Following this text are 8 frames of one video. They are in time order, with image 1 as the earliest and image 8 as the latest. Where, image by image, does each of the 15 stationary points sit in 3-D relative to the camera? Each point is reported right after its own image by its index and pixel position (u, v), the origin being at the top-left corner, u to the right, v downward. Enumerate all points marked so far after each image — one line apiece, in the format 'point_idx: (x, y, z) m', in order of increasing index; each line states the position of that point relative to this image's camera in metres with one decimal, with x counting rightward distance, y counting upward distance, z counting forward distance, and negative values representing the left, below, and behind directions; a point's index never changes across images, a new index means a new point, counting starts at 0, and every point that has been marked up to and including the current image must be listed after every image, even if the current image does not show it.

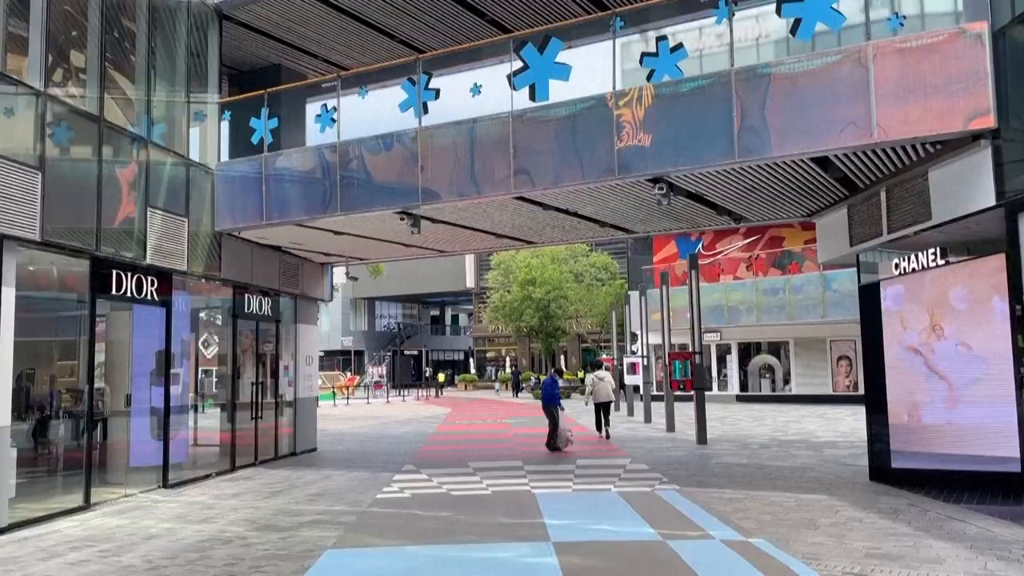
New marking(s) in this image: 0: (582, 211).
0: (+1.0, +1.1, +12.0) m
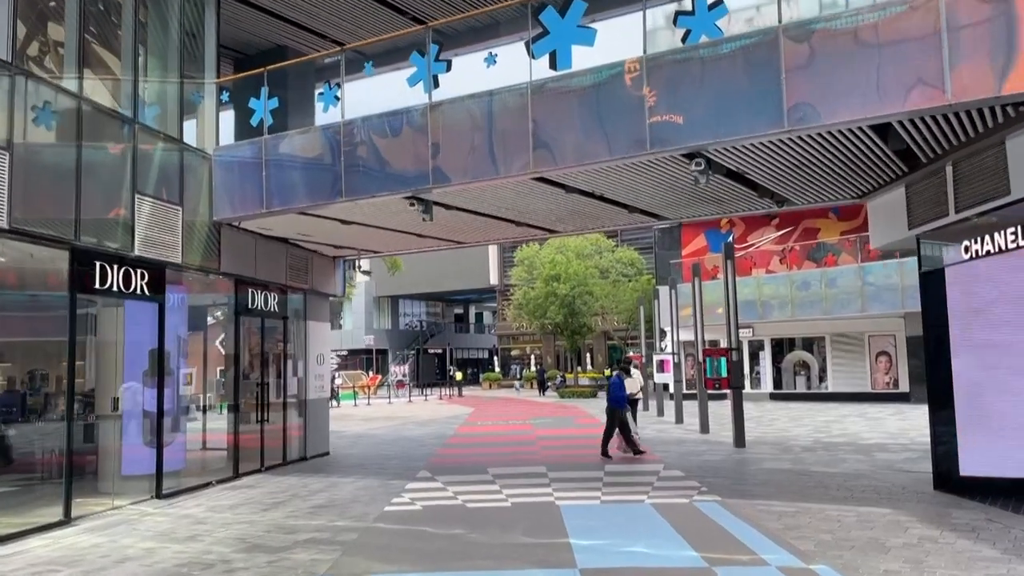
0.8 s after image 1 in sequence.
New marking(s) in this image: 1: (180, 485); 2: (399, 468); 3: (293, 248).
0: (+1.3, +1.3, +11.0) m
1: (-4.6, -2.7, +11.5) m
2: (-1.8, -2.8, +12.9) m
3: (-3.8, +0.7, +14.4) m
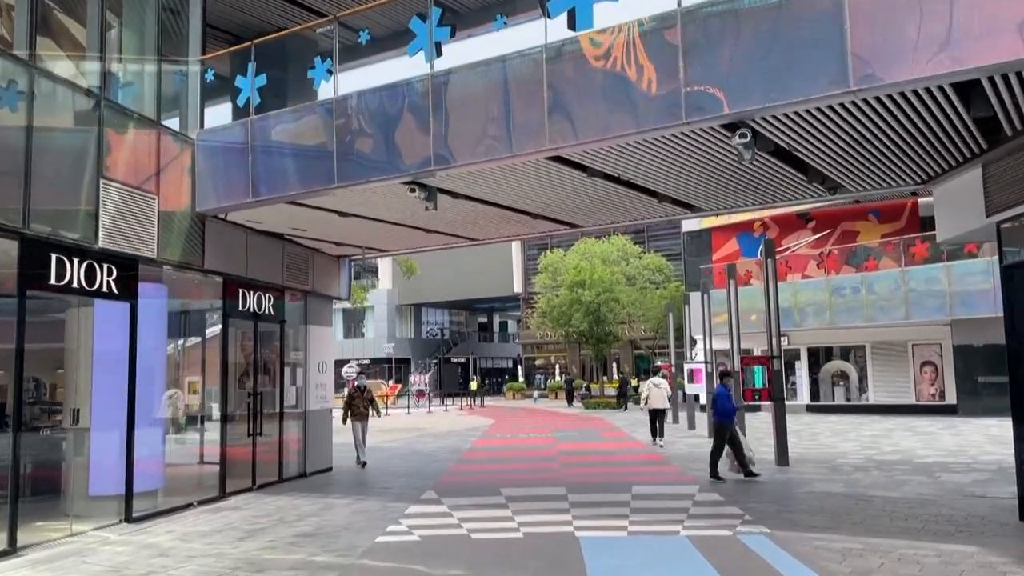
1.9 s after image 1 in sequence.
0: (+1.4, +1.3, +9.7) m
1: (-4.4, -2.7, +10.3) m
2: (-1.6, -2.8, +11.7) m
3: (-3.5, +0.7, +13.2) m
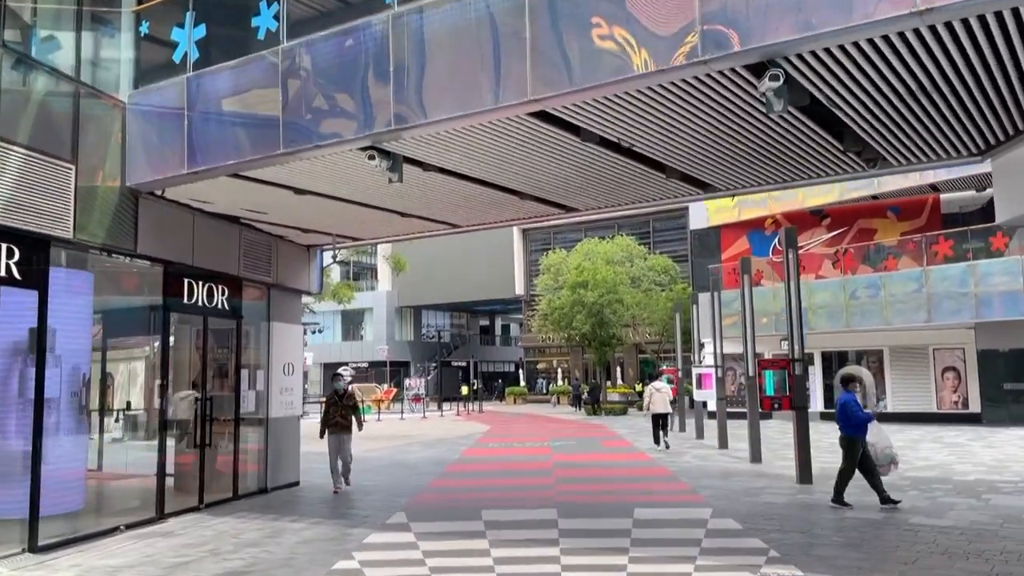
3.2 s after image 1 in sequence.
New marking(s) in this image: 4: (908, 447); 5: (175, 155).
0: (+1.2, +1.4, +8.1) m
1: (-4.6, -2.6, +8.8) m
2: (-1.8, -2.7, +10.1) m
3: (-3.7, +0.8, +11.7) m
4: (+8.5, -3.4, +17.7) m
5: (-3.5, +1.4, +8.8) m
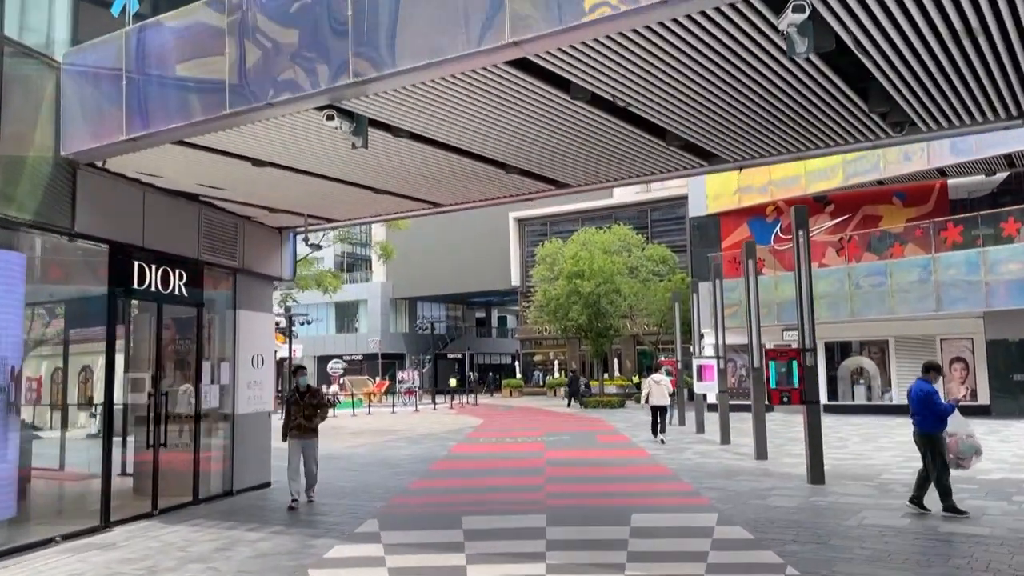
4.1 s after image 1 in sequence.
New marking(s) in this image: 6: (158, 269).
0: (+1.1, +1.6, +7.1) m
1: (-4.8, -2.4, +7.8) m
2: (-1.9, -2.5, +9.2) m
3: (-3.9, +1.0, +10.7) m
4: (+8.3, -3.1, +16.8) m
5: (-3.7, +1.6, +7.8) m
6: (-4.2, +0.2, +9.9) m
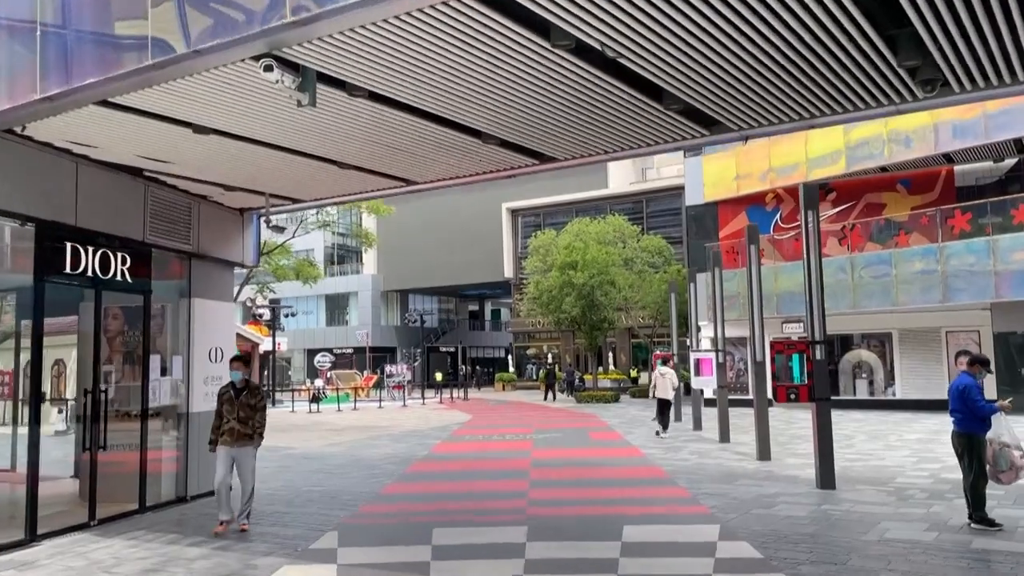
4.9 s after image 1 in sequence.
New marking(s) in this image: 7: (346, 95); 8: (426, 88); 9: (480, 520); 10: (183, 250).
0: (+0.9, +1.7, +6.1) m
1: (-5.0, -2.3, +6.8) m
2: (-2.2, -2.4, +8.2) m
3: (-4.1, +1.2, +9.7) m
4: (+8.0, -2.9, +15.9) m
5: (-3.9, +1.7, +6.8) m
6: (-4.4, +0.4, +8.9) m
7: (-1.3, +1.6, +6.7) m
8: (-0.7, +1.6, +6.7) m
9: (-0.3, -2.3, +8.4) m
10: (-4.0, +0.5, +10.2) m
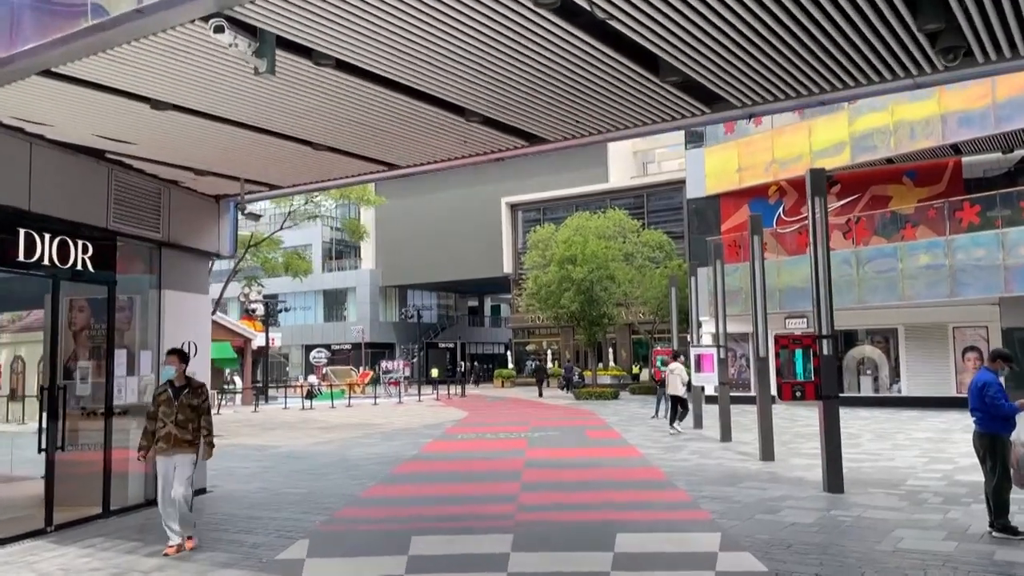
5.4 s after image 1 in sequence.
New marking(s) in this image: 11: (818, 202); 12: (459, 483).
0: (+0.7, +1.8, +5.6) m
1: (-5.1, -2.2, +6.3) m
2: (-2.3, -2.3, +7.6) m
3: (-4.3, +1.3, +9.1) m
4: (+7.9, -2.8, +15.3) m
5: (-4.1, +1.8, +6.2) m
6: (-4.5, +0.5, +8.3) m
7: (-1.5, +1.6, +6.1) m
8: (-0.8, +1.7, +6.1) m
9: (-0.5, -2.2, +7.8) m
10: (-4.2, +0.6, +9.6) m
11: (+3.7, +1.0, +10.0) m
12: (-0.7, -2.5, +10.6) m
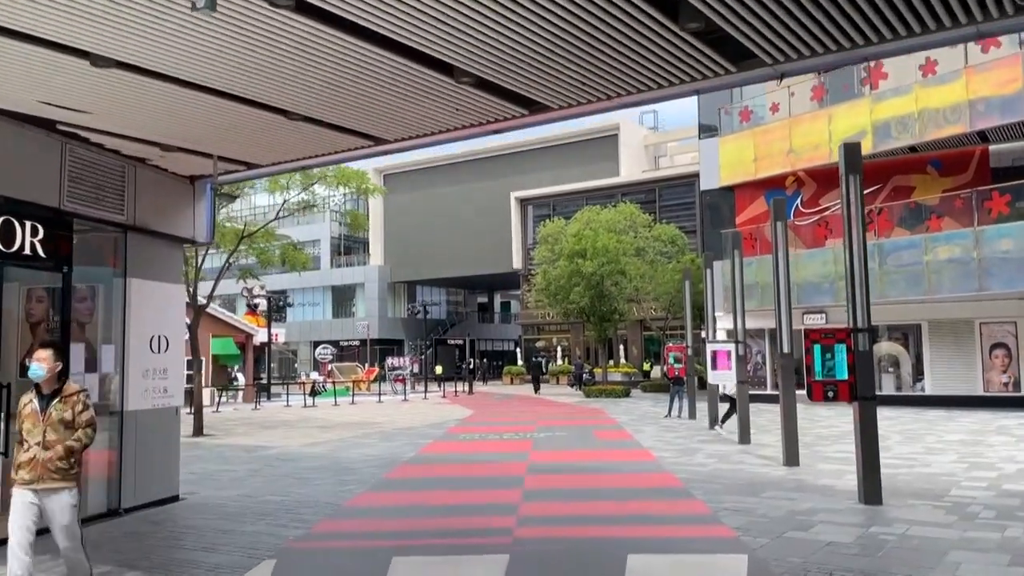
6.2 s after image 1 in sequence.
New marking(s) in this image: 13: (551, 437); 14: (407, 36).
0: (+0.7, +1.9, +4.6) m
1: (-5.2, -2.1, +5.4) m
2: (-2.3, -2.2, +6.8) m
3: (-4.3, +1.4, +8.2) m
4: (+8.0, -2.6, +14.2) m
5: (-4.1, +1.9, +5.4) m
6: (-4.6, +0.6, +7.4) m
7: (-1.5, +1.8, +5.2) m
8: (-0.9, +1.8, +5.2) m
9: (-0.5, -2.1, +6.9) m
10: (-4.2, +0.7, +8.7) m
11: (+3.7, +1.2, +9.0) m
12: (-0.6, -2.4, +9.7) m
13: (+0.7, -2.9, +16.2) m
14: (-0.6, +1.7, +5.9) m
